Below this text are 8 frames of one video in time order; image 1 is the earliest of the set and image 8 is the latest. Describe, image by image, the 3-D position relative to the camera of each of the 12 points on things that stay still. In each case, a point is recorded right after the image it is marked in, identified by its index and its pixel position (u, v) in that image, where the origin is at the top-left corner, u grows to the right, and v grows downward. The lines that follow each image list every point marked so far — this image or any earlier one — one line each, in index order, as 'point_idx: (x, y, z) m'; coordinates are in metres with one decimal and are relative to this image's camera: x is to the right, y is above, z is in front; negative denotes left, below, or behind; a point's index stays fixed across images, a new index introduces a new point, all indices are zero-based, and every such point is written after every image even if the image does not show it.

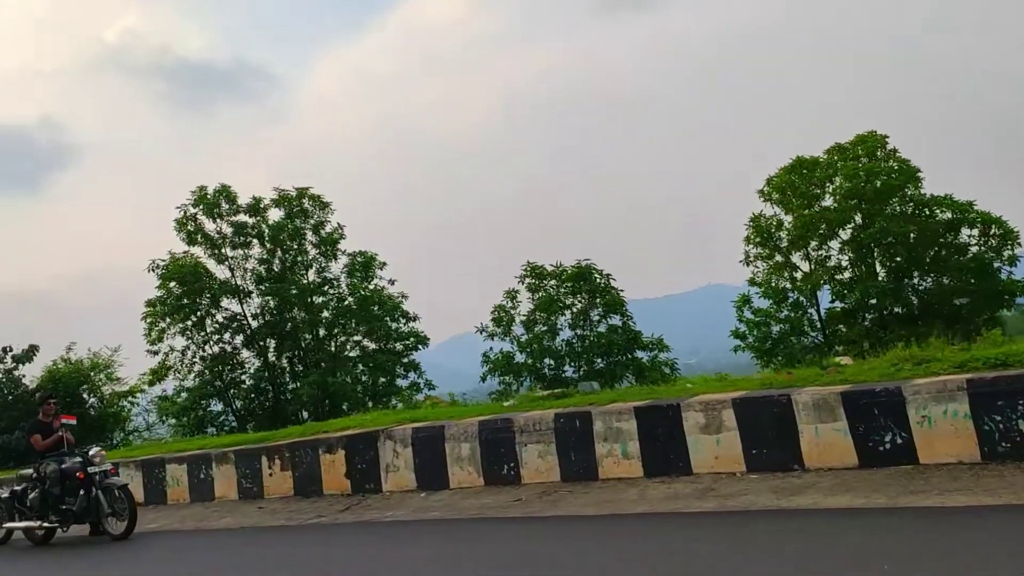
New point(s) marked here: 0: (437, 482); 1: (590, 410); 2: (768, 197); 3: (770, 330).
0: (-0.8, -2.0, +9.6) m
1: (+0.7, -1.1, +8.7) m
2: (+4.8, +1.7, +17.6) m
3: (+5.0, -0.8, +18.0) m
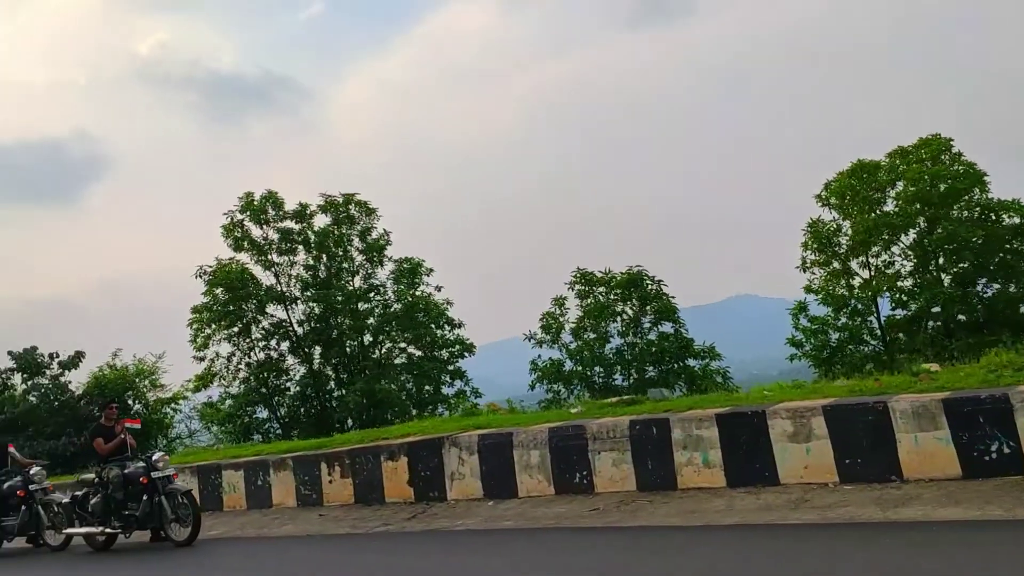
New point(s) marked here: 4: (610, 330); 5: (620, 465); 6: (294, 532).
0: (-0.1, -2.0, +9.3) m
1: (+1.4, -1.2, +8.4) m
2: (+5.8, +1.6, +17.2) m
3: (+6.0, -0.9, +17.5) m
4: (+2.0, -0.8, +18.6) m
5: (+1.0, -1.6, +8.5) m
6: (-2.3, -2.6, +9.8) m
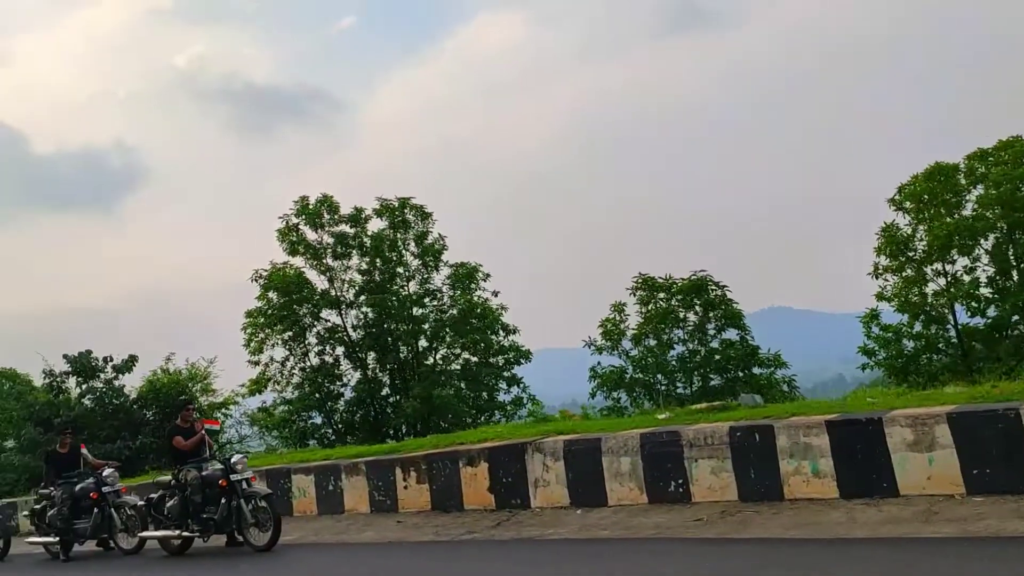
0: (+0.8, -2.0, +9.0) m
1: (+2.2, -1.2, +8.0) m
2: (+6.9, +1.5, +16.7) m
3: (+7.1, -1.1, +17.0) m
4: (+3.2, -0.9, +18.2) m
5: (+1.8, -1.6, +8.2) m
6: (-1.4, -2.5, +9.5) m
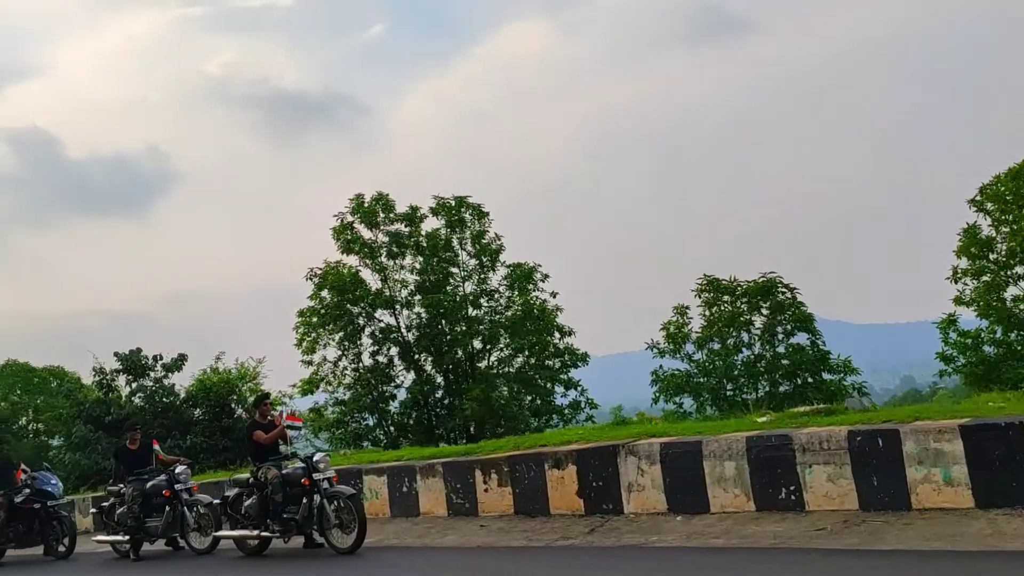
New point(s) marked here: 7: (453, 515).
0: (+1.7, -2.0, +8.5) m
1: (+3.1, -1.1, +7.5) m
2: (+8.1, +1.4, +16.0) m
3: (+8.3, -1.1, +16.3) m
4: (+4.3, -1.0, +17.7) m
5: (+2.7, -1.6, +7.7) m
6: (-0.5, -2.5, +9.1) m
7: (-0.7, -2.5, +10.3) m
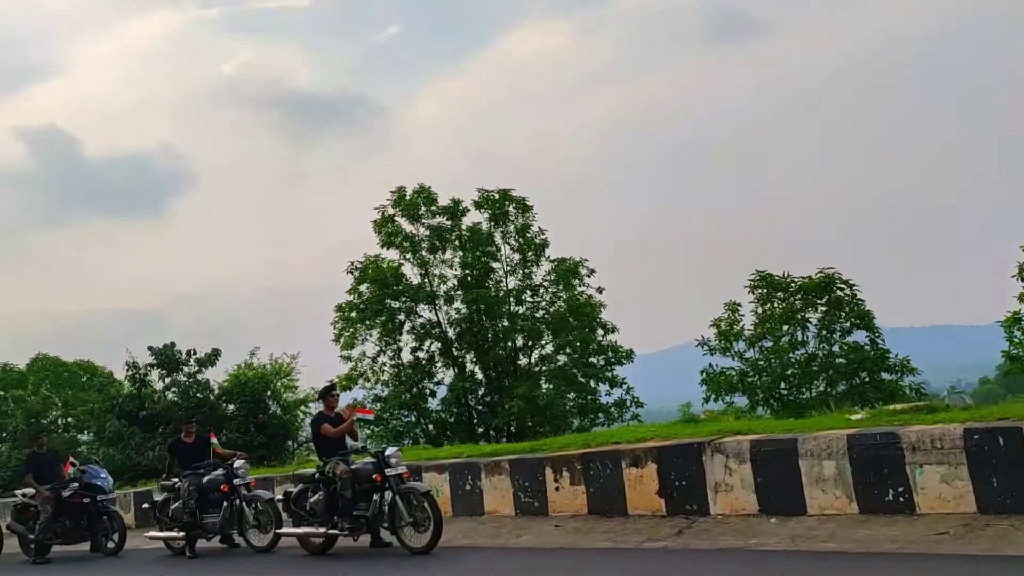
0: (+2.4, -1.9, +8.0) m
1: (+3.8, -1.0, +7.0) m
2: (+9.0, +1.4, +15.5) m
3: (+9.1, -1.1, +15.7) m
4: (+5.2, -0.9, +17.1) m
5: (+3.4, -1.5, +7.2) m
6: (+0.2, -2.4, +8.6) m
7: (+0.1, -2.4, +9.9) m
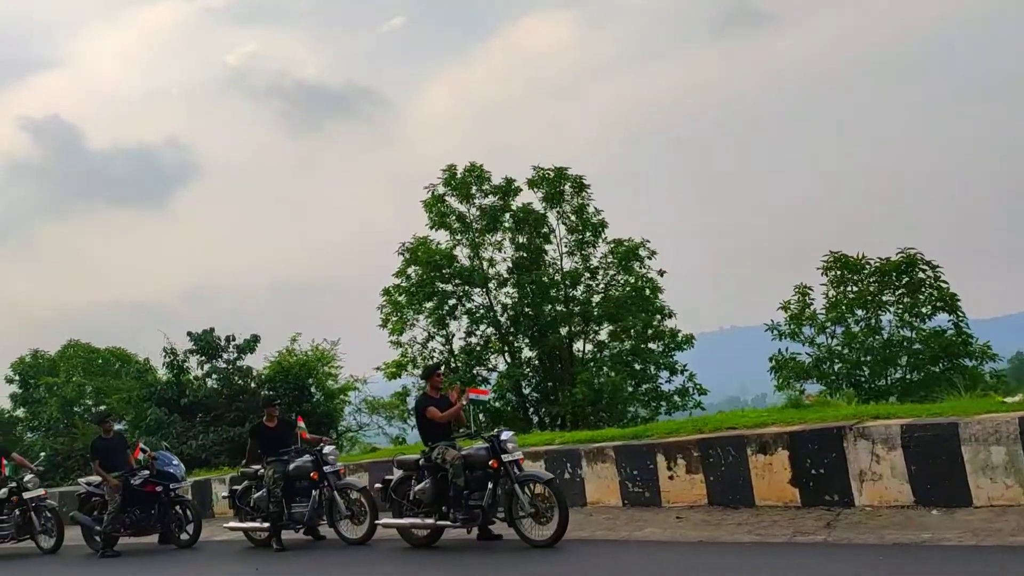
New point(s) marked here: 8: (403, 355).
0: (+3.4, -1.6, +7.3) m
1: (+4.8, -0.8, +6.2) m
2: (+10.1, +1.8, +14.7) m
3: (+10.2, -0.8, +15.0) m
4: (+6.3, -0.6, +16.4) m
5: (+4.4, -1.3, +6.4) m
6: (+1.3, -2.1, +7.9) m
7: (+1.2, -2.1, +9.2) m
8: (-2.3, -1.4, +19.6) m
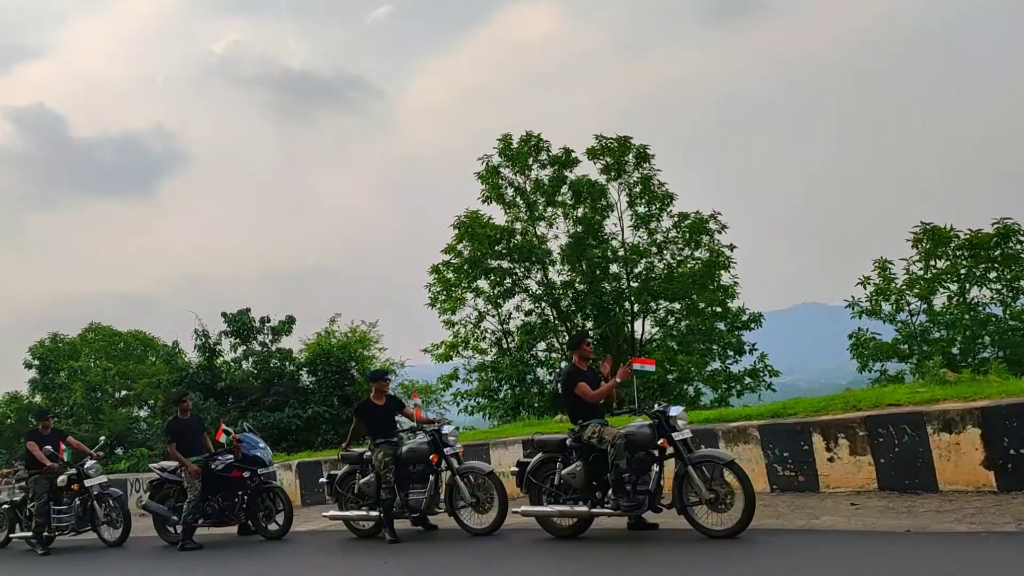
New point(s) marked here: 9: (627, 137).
0: (+4.7, -1.3, +6.4) m
1: (+6.1, -0.5, +5.3) m
2: (+11.2, +2.2, +13.8) m
3: (+11.4, -0.4, +14.1) m
4: (+7.5, -0.2, +15.5) m
5: (+5.7, -0.9, +5.5) m
6: (+2.5, -1.8, +7.0) m
7: (+2.4, -1.8, +8.2) m
8: (-1.2, -1.0, +18.7) m
9: (+2.2, +2.8, +17.8) m
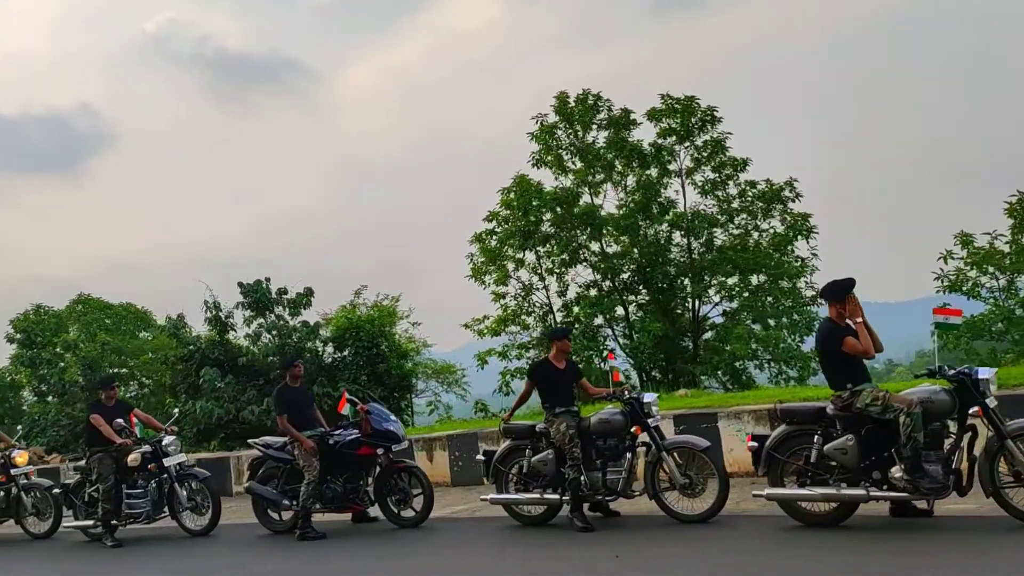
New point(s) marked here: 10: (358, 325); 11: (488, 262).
0: (+6.3, -1.0, +5.4) m
1: (+7.8, -0.2, +4.4) m
2: (+12.5, +2.5, +13.1) m
3: (+12.6, 0.0, +13.5) m
4: (+8.6, +0.2, +14.6) m
5: (+7.4, -0.6, +4.6) m
6: (+4.1, -1.4, +5.9) m
7: (+3.9, -1.4, +7.1) m
8: (-0.2, -0.4, +17.3) m
9: (+3.2, +3.4, +16.7) m
10: (-3.3, -0.8, +19.4) m
11: (-0.4, +0.5, +17.5) m
